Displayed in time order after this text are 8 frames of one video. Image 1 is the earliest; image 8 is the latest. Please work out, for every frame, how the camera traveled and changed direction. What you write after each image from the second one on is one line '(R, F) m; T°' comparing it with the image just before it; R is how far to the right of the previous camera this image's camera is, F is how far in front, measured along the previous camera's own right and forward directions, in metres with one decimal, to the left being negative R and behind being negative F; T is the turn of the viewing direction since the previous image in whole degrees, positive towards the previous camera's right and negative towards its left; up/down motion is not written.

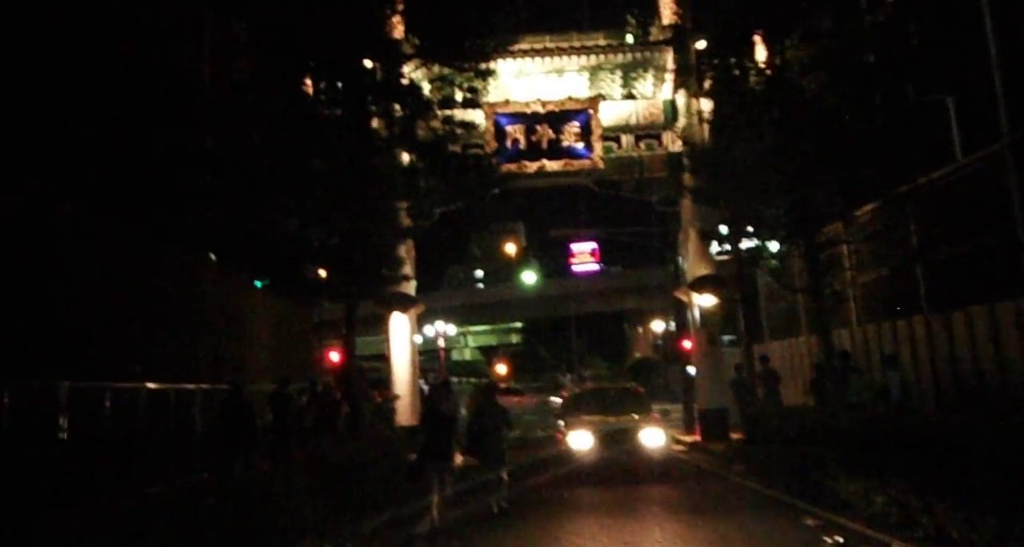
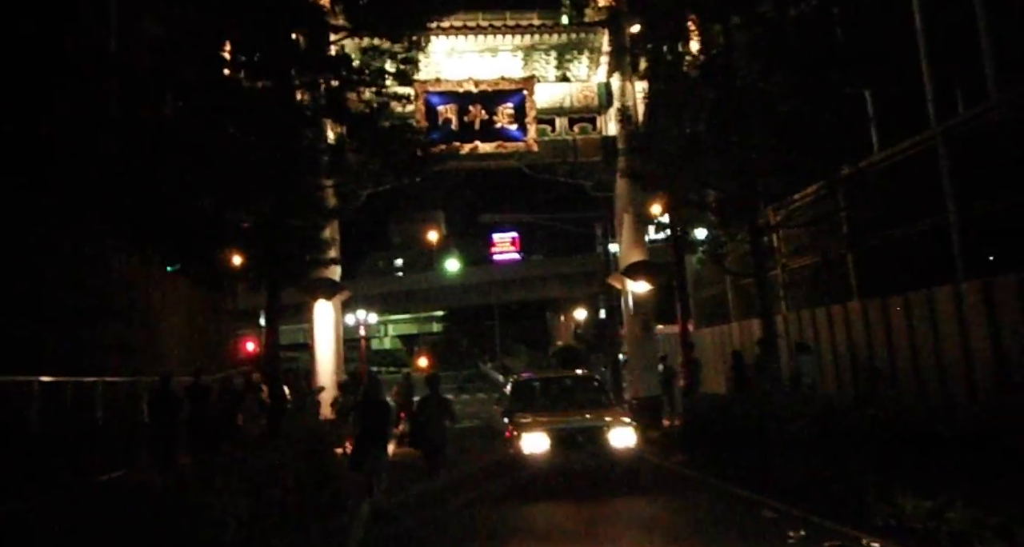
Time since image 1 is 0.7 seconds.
(+1.1, +0.3) m; +1°
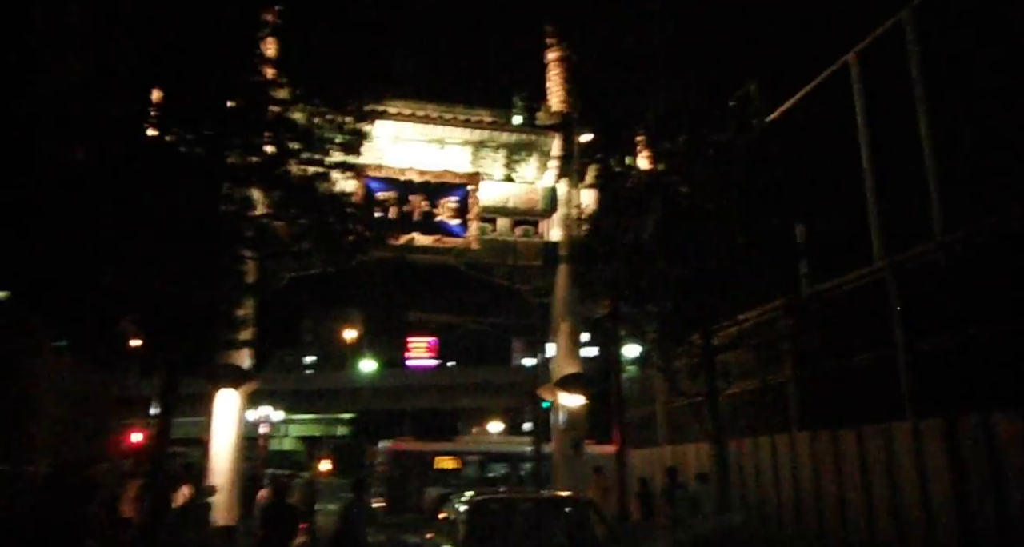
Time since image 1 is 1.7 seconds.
(-0.3, +1.0) m; +5°
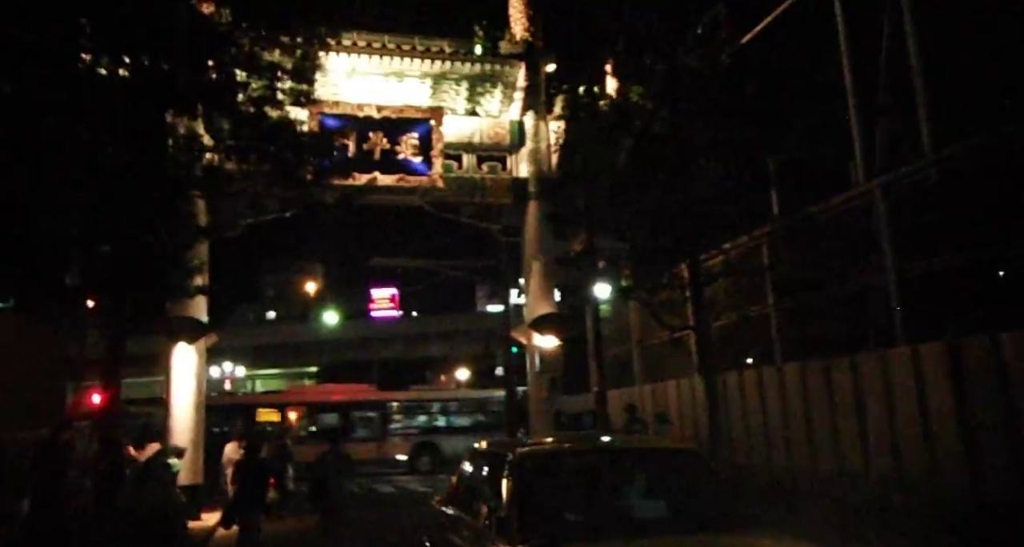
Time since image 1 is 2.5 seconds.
(-0.2, +0.7) m; +2°
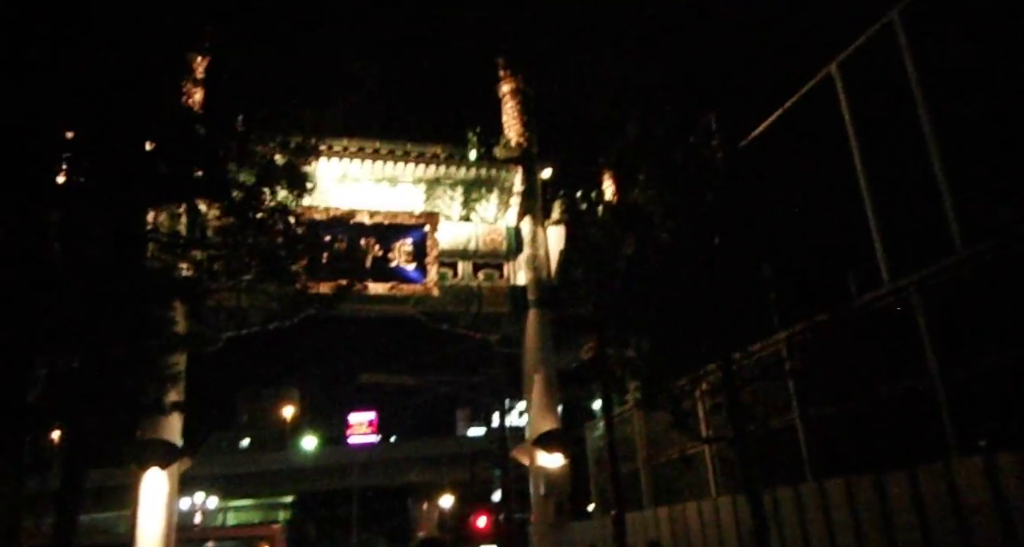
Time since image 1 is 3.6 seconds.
(-0.4, +1.0) m; +2°
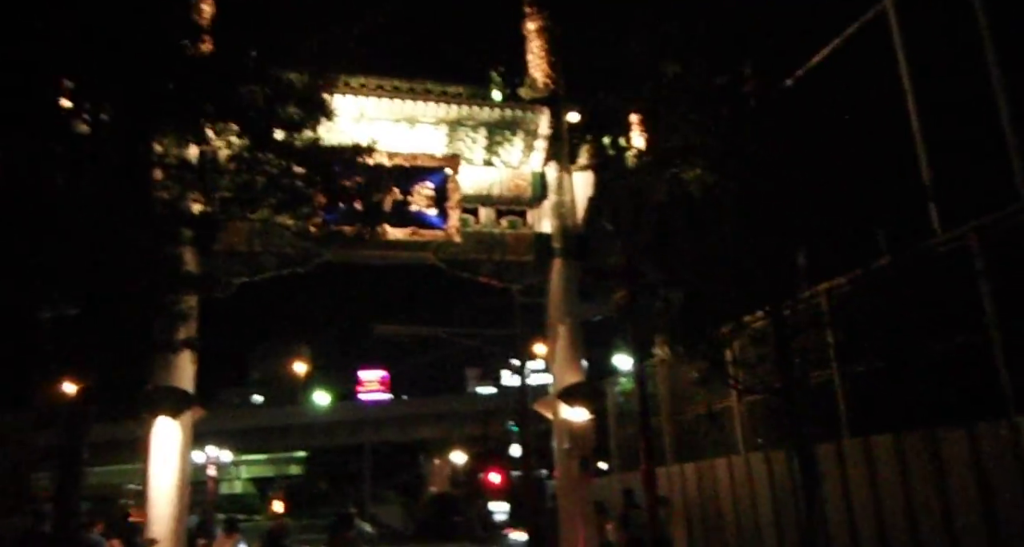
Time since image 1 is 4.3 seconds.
(-0.2, +0.7) m; -1°
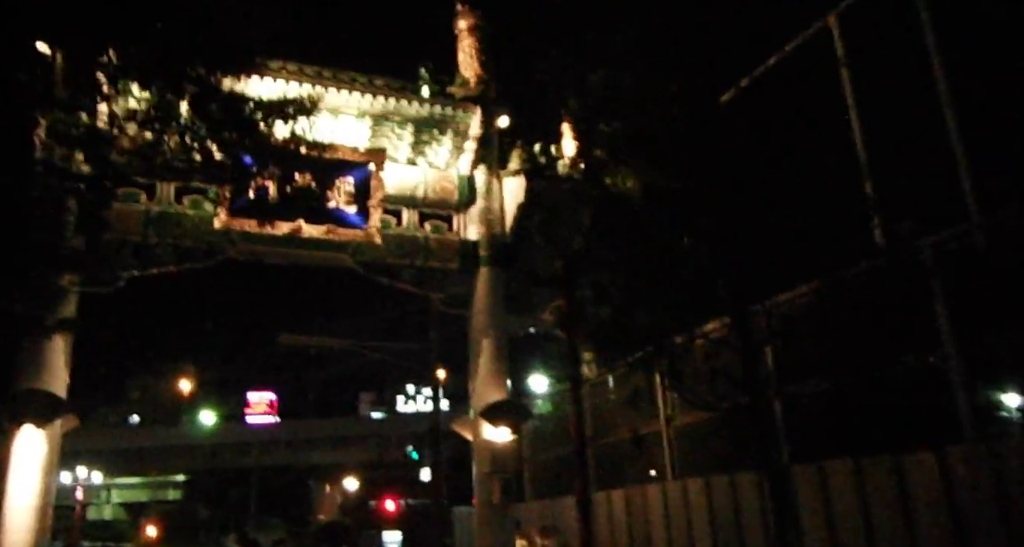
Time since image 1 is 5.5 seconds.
(-0.4, +1.0) m; +7°
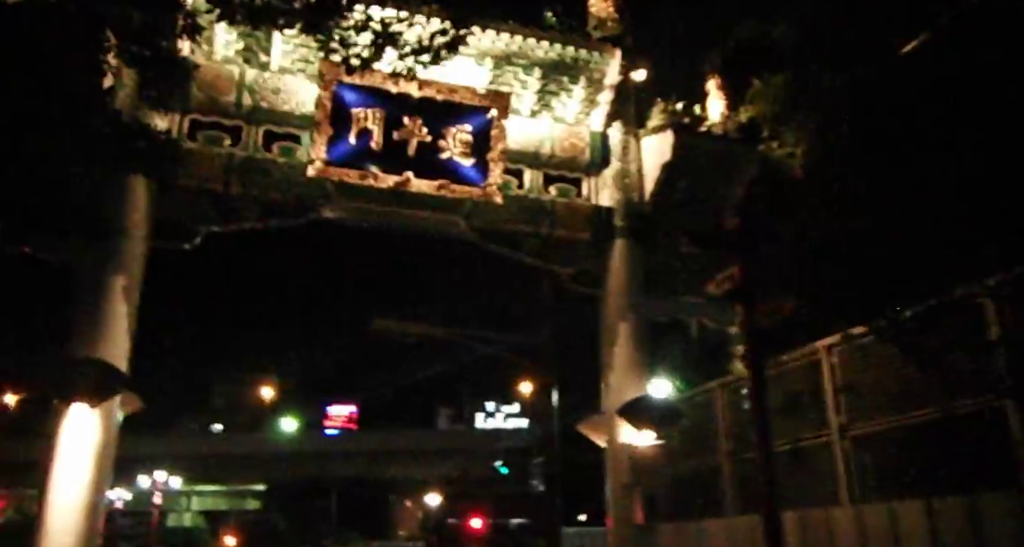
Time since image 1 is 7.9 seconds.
(-0.9, +2.3) m; -5°
